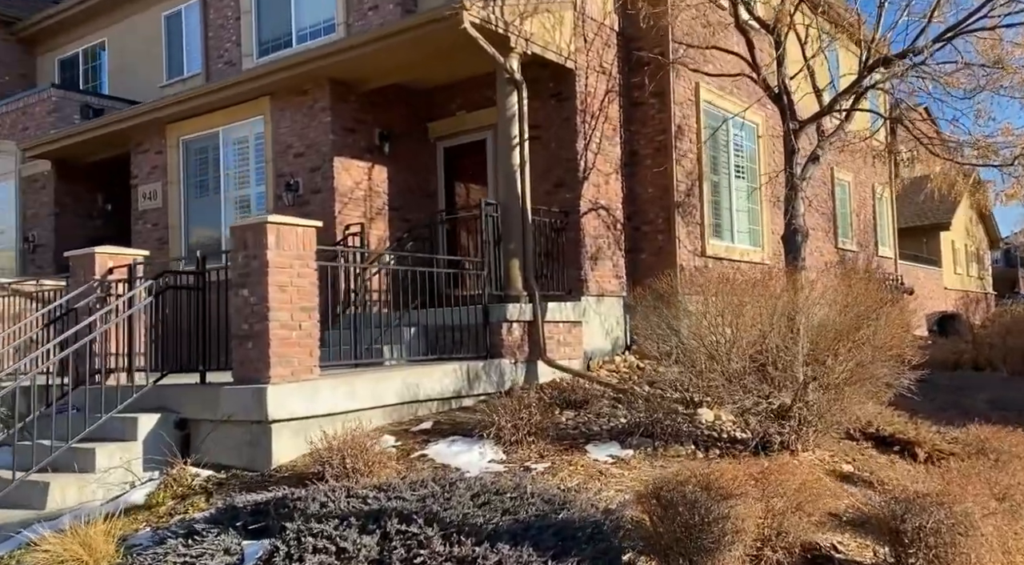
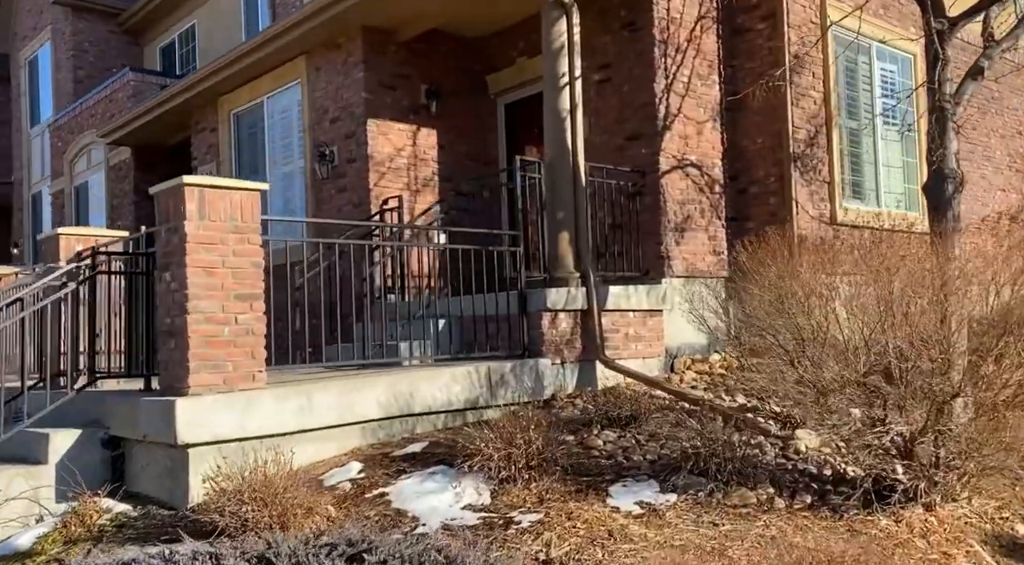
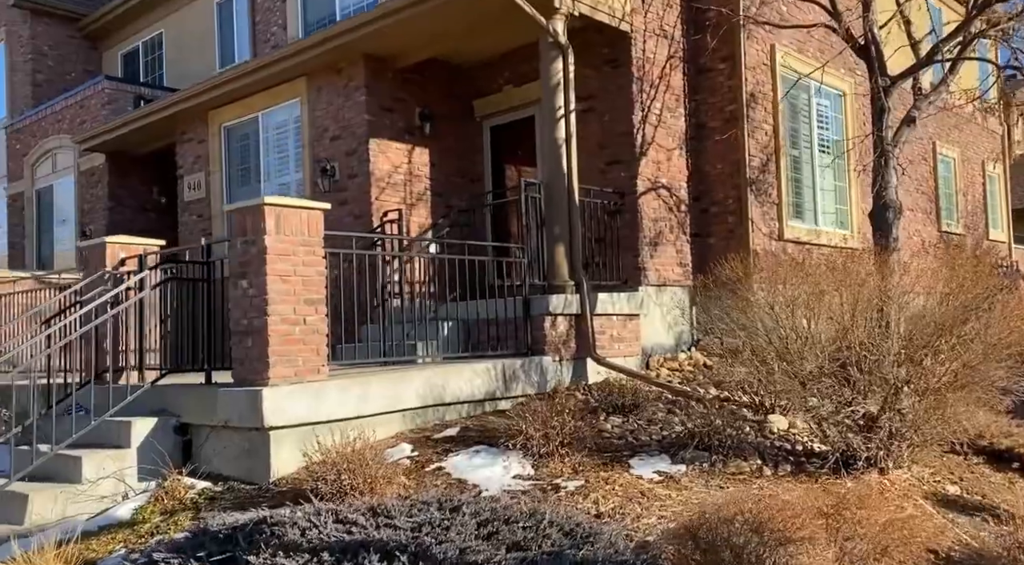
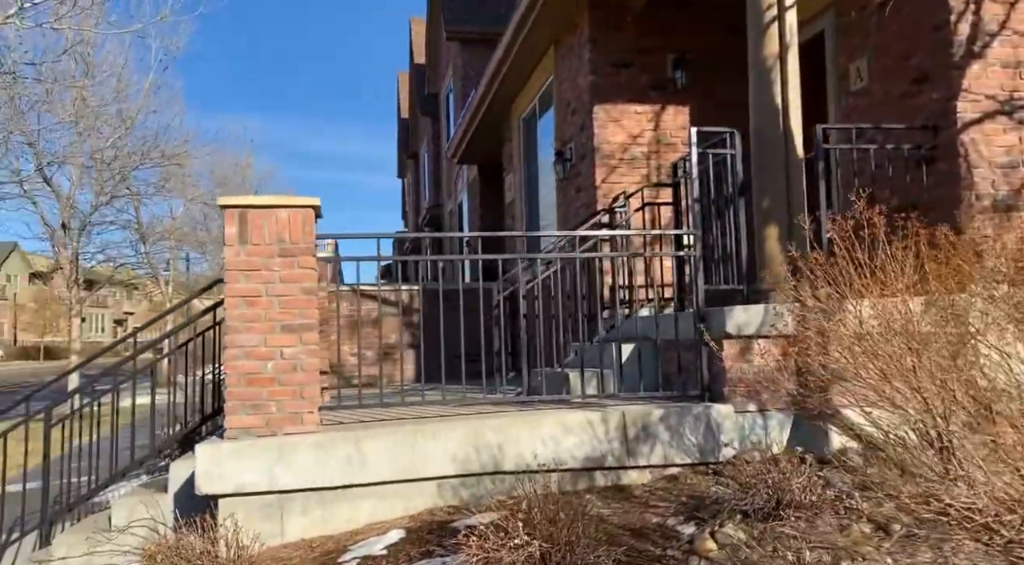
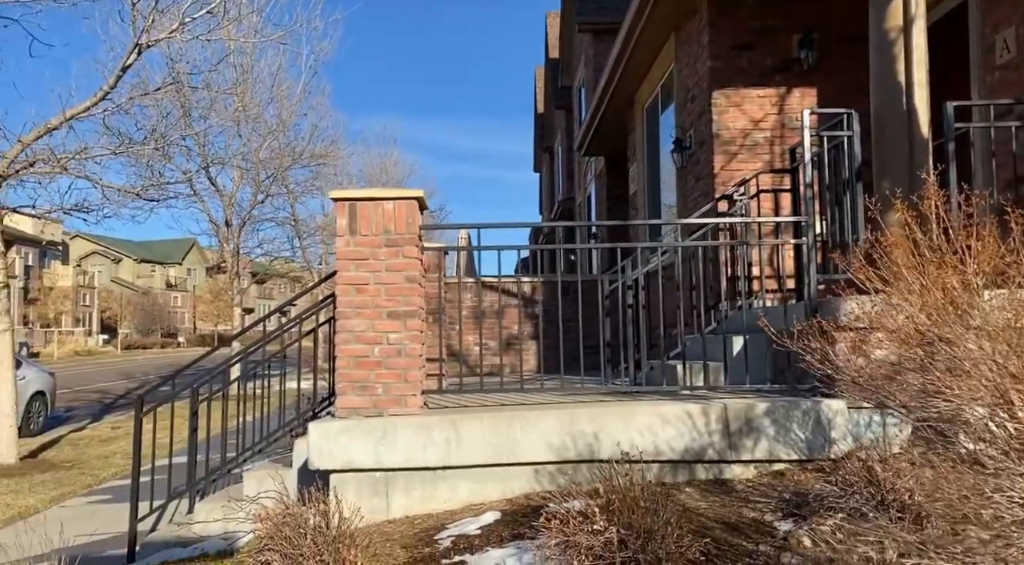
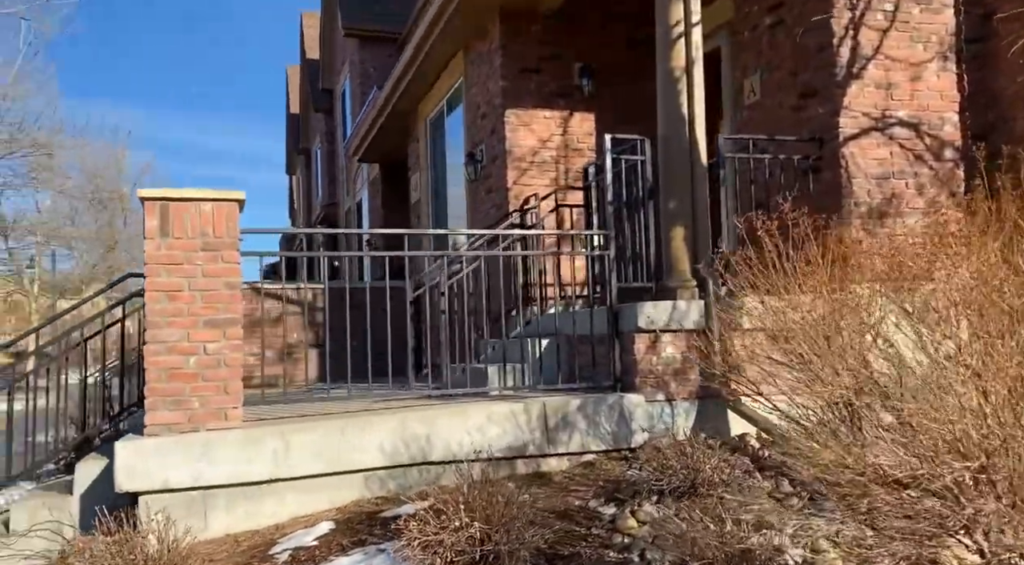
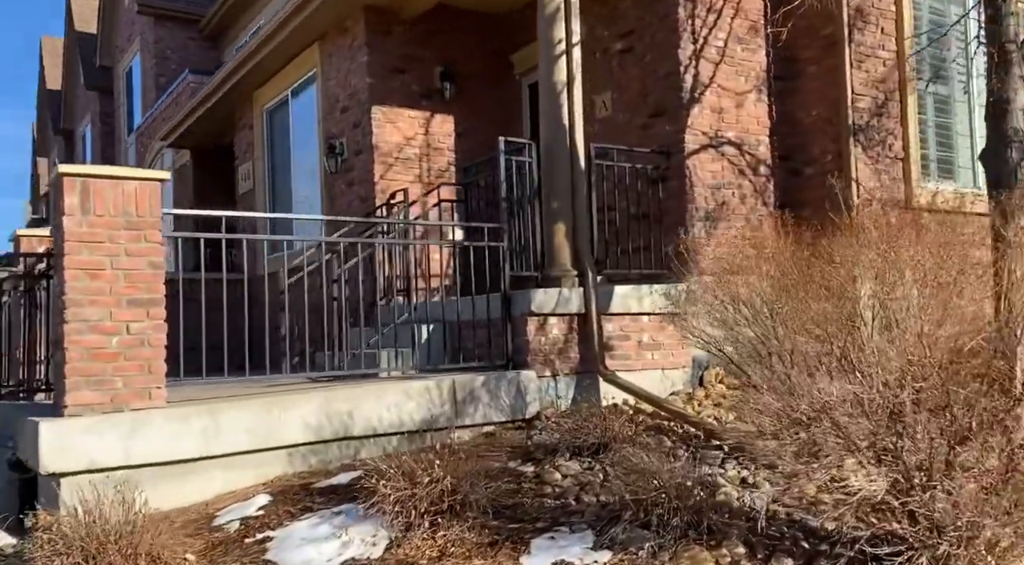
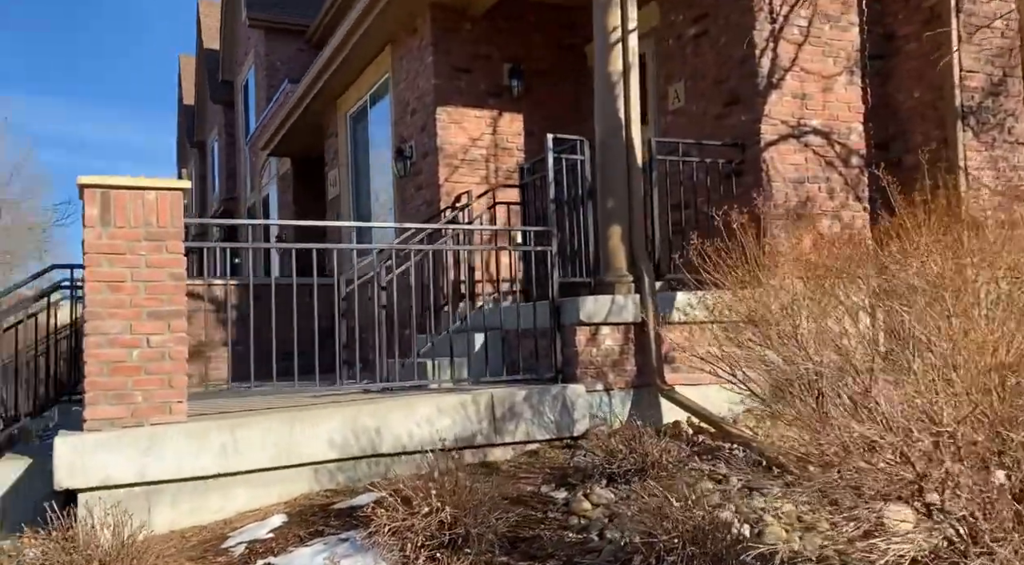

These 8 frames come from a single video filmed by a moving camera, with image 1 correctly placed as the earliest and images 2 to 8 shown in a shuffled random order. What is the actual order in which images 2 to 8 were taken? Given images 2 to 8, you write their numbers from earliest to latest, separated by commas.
3, 2, 7, 8, 6, 4, 5
